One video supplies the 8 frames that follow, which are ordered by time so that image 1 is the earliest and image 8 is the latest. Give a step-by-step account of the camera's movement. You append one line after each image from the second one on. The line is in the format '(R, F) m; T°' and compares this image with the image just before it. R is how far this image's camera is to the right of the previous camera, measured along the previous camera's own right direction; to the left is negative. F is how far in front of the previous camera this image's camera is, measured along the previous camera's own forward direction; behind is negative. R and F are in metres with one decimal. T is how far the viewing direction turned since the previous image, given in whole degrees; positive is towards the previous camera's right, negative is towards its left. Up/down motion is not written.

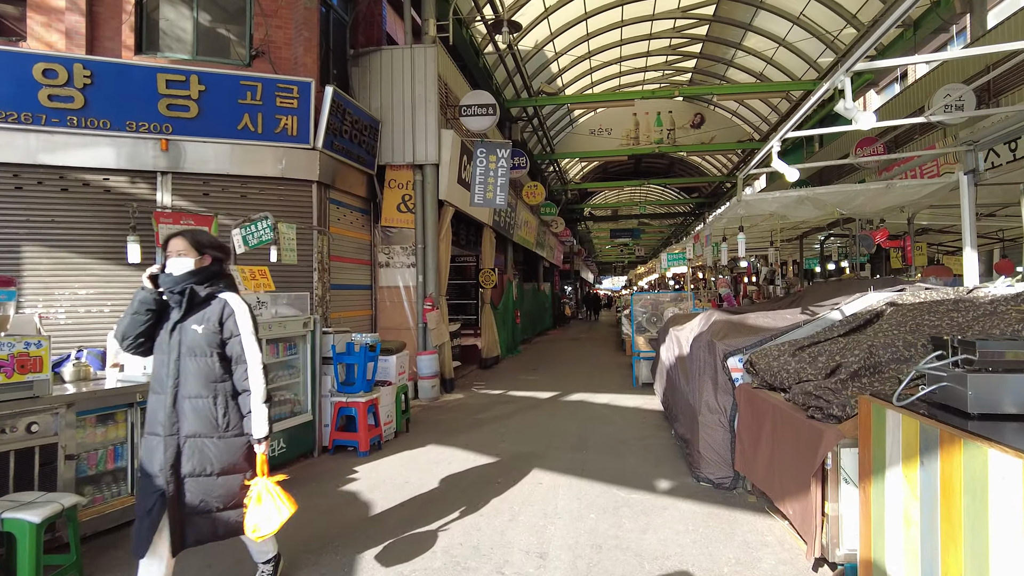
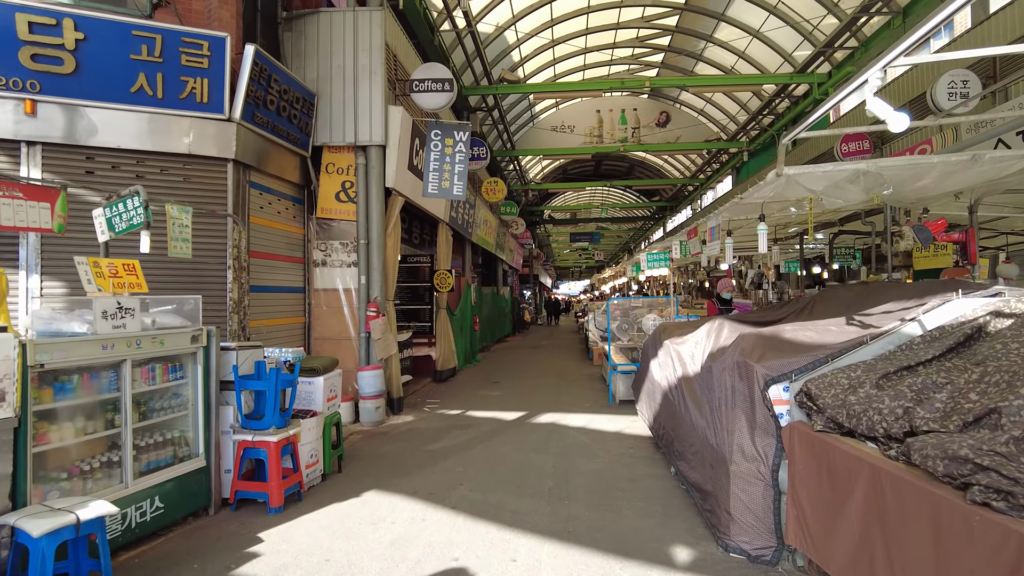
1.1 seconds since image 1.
(0.0, +1.0) m; +4°
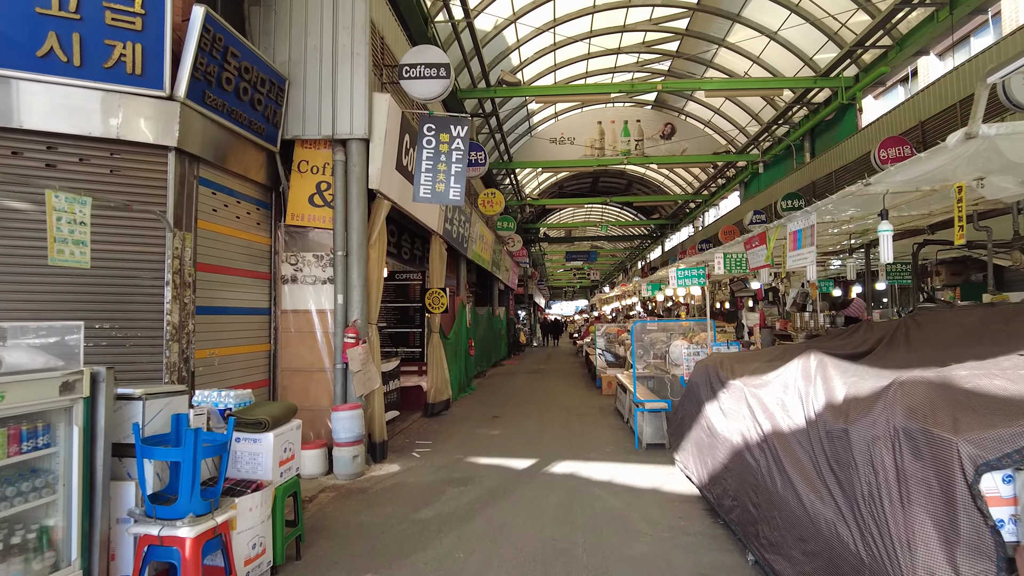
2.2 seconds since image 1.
(-0.1, +1.1) m; +1°
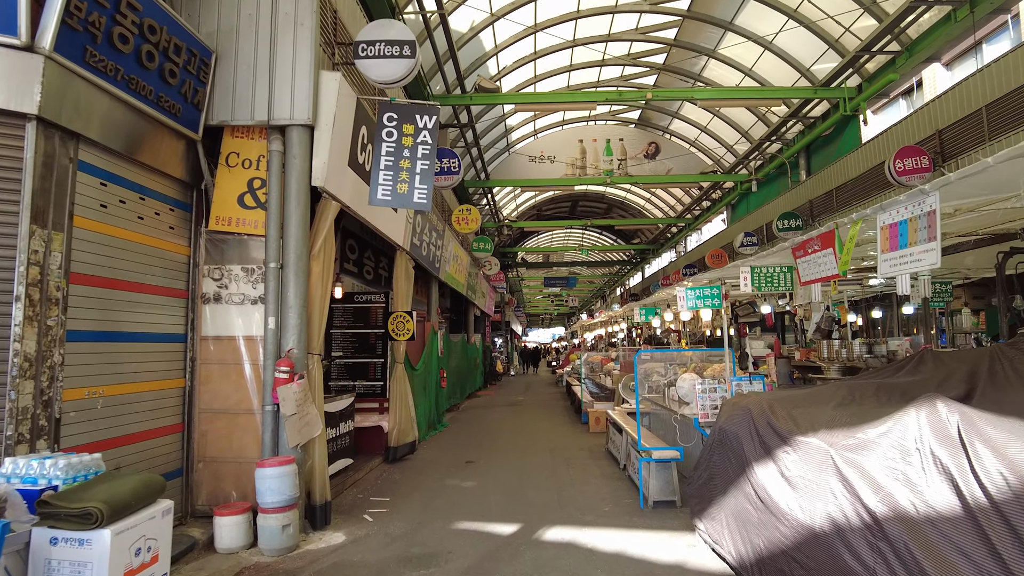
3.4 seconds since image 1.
(0.0, +1.0) m; +2°
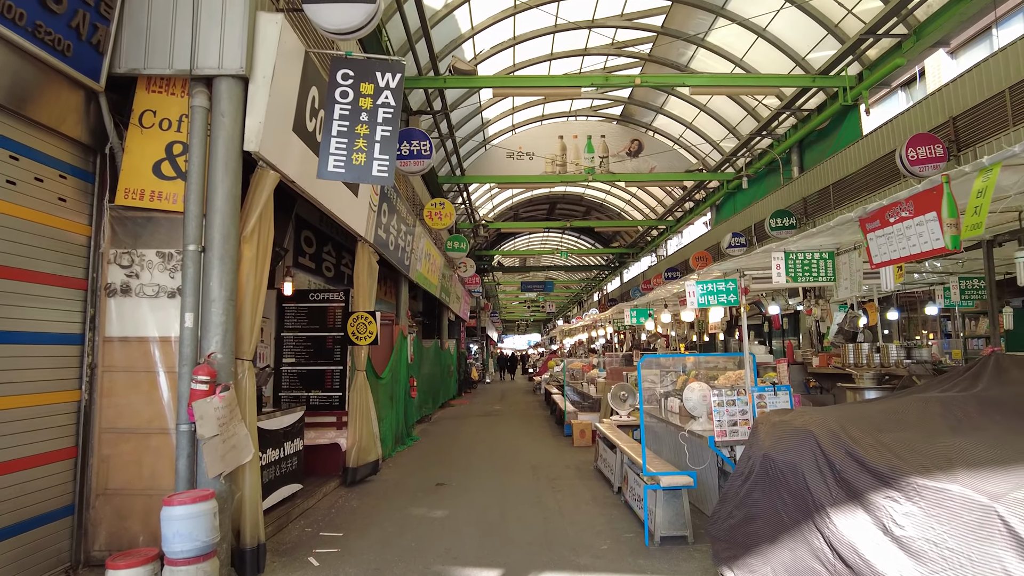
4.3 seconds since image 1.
(0.0, +0.8) m; +2°
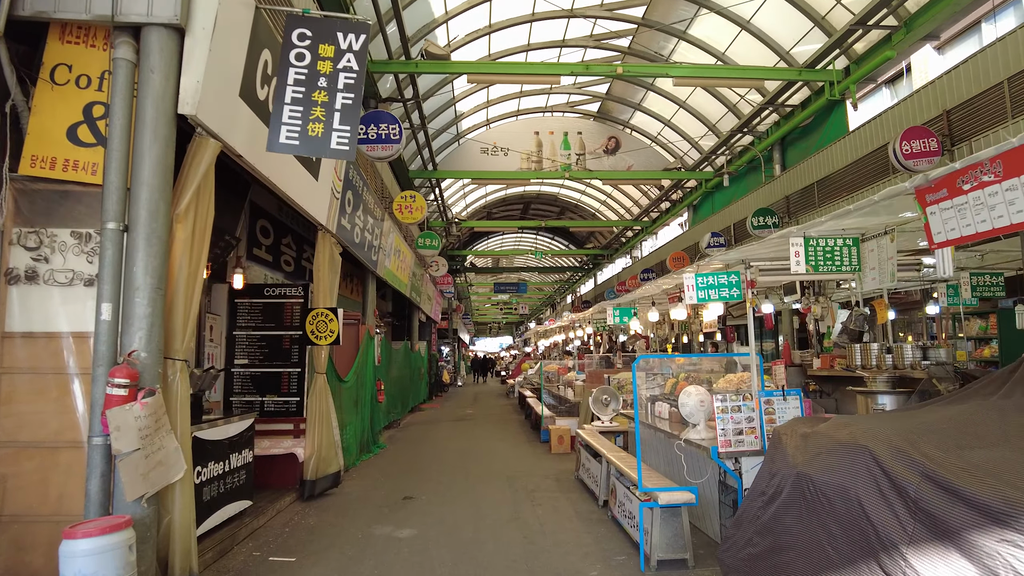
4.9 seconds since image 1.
(0.0, +0.5) m; +3°
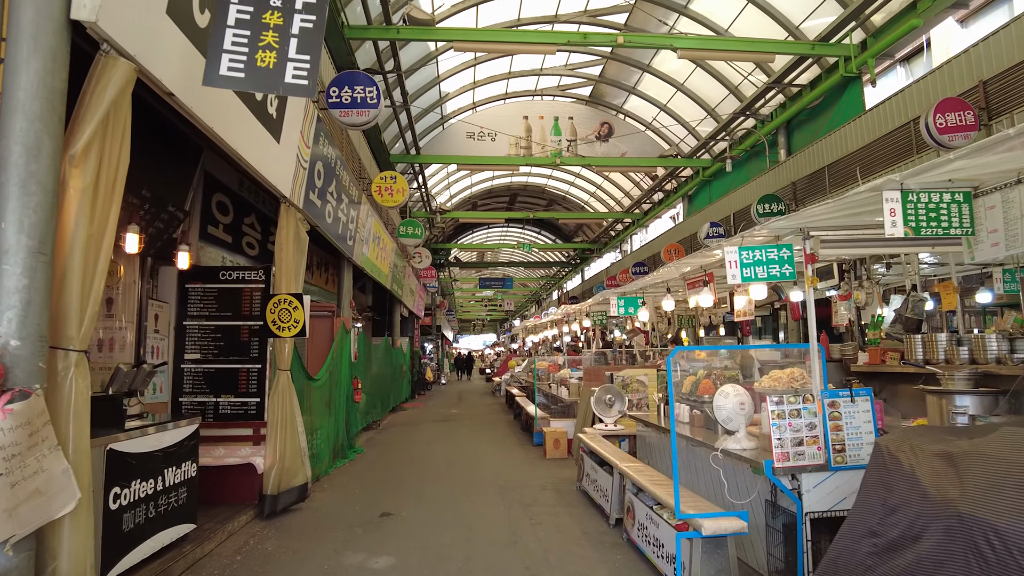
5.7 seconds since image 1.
(-0.1, +0.7) m; +1°
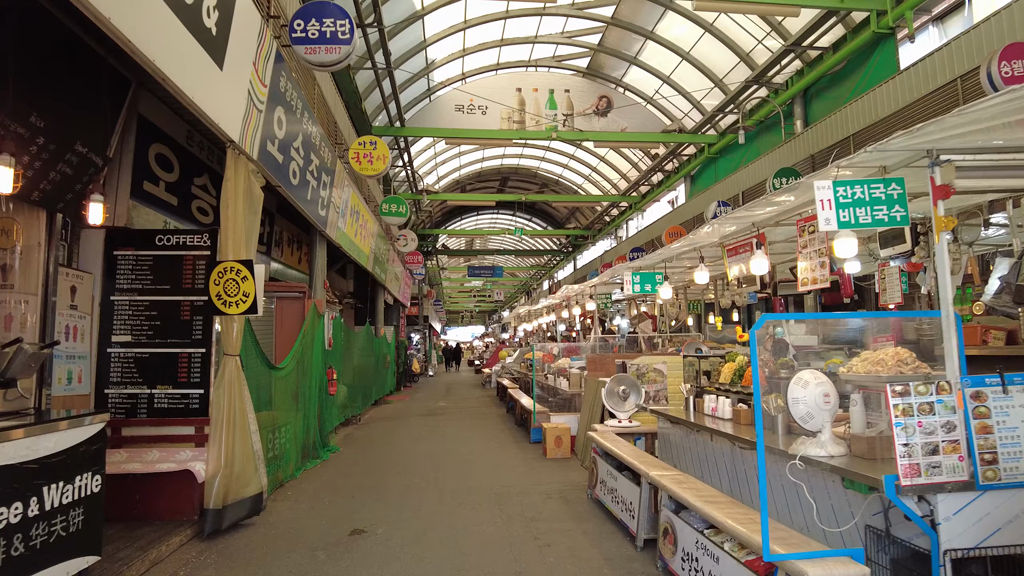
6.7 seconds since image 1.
(-0.1, +0.9) m; +1°
